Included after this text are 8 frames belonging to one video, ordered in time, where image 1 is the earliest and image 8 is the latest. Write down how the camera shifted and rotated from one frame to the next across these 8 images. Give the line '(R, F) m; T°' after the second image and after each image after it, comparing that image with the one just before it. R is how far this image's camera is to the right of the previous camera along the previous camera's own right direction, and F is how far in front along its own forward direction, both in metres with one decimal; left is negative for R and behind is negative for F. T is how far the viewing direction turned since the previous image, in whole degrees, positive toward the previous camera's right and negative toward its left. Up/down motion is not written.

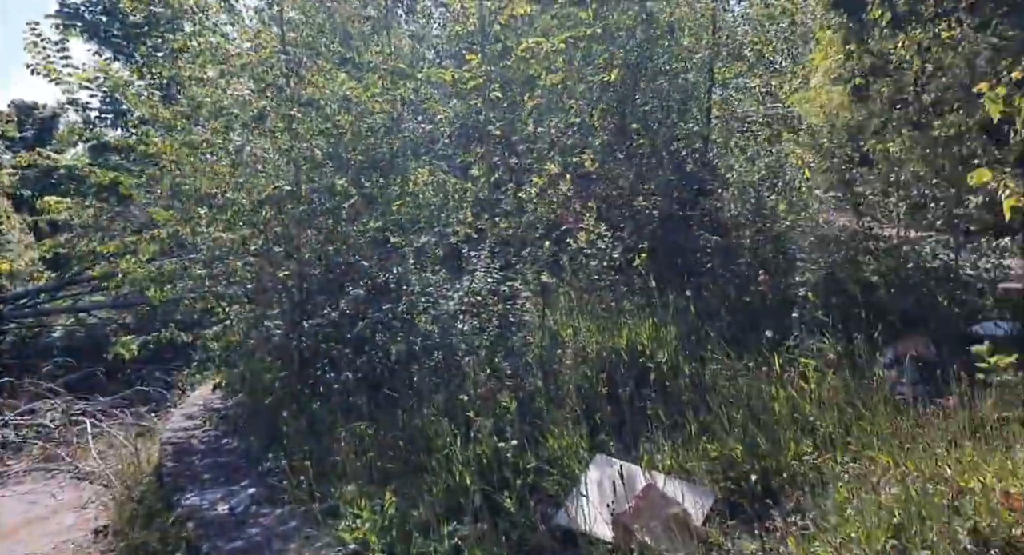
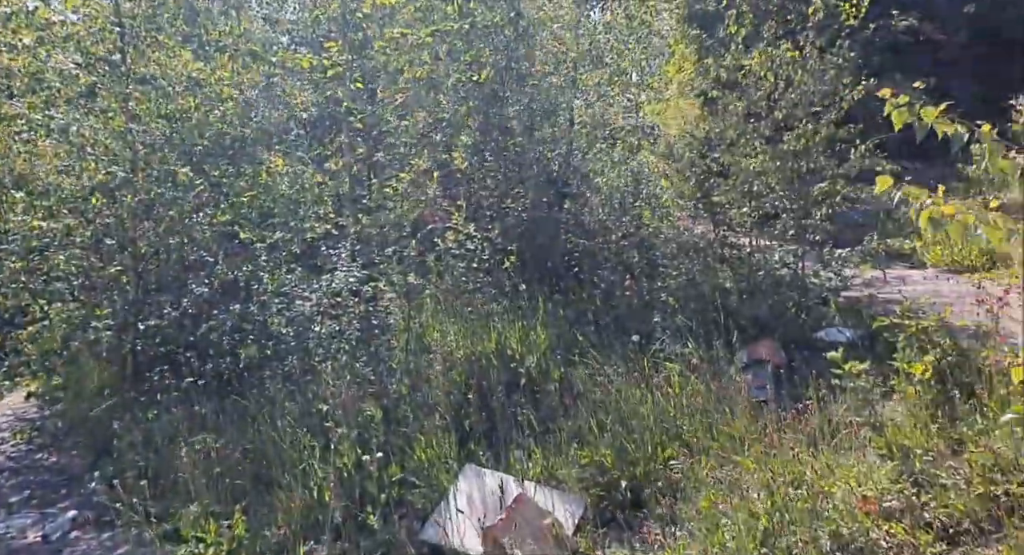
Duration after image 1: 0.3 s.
(-0.1, +0.1) m; +11°
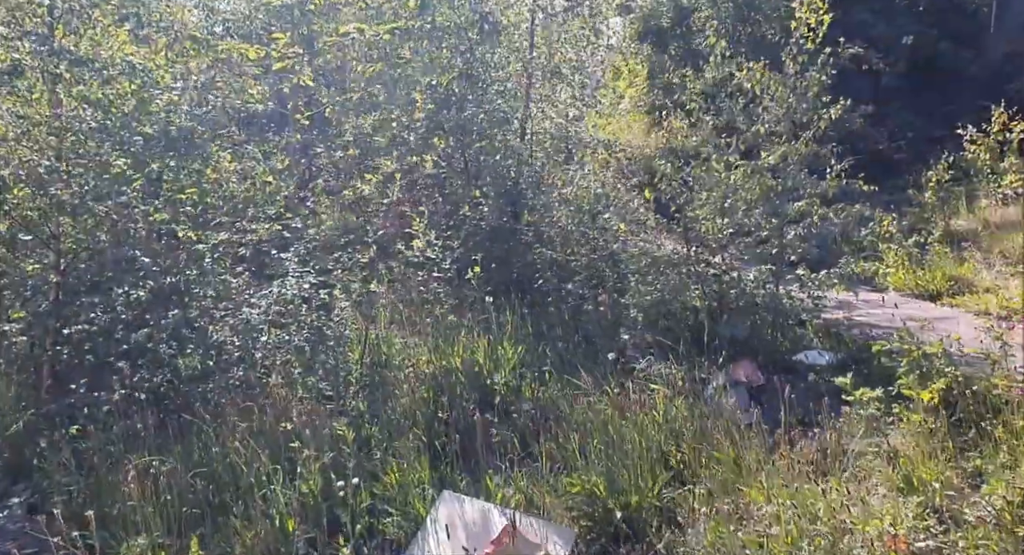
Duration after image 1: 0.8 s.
(-0.2, +0.2) m; +6°
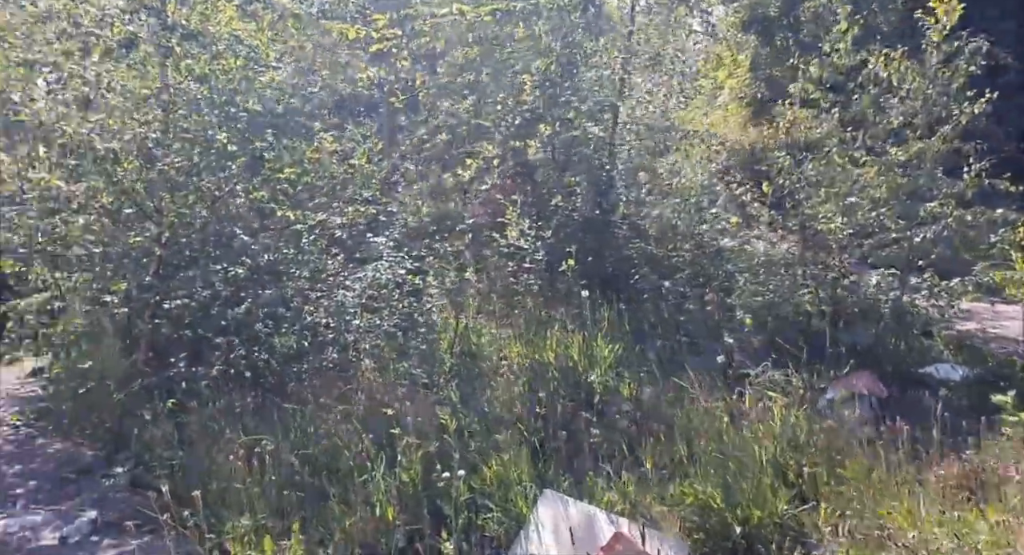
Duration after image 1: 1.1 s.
(-0.2, +0.1) m; -5°
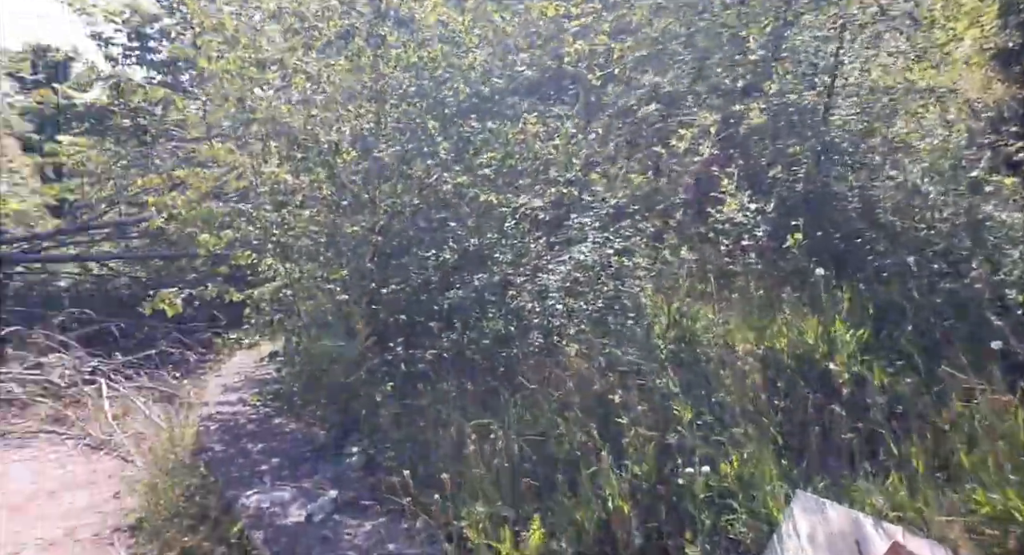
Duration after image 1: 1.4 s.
(-0.2, +0.2) m; -13°
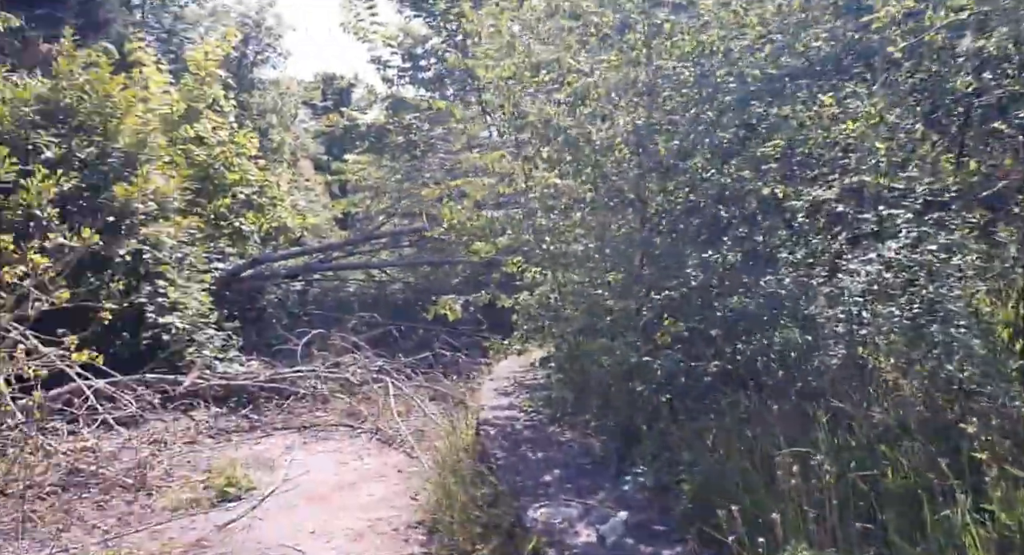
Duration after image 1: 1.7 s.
(-0.2, +0.2) m; -18°
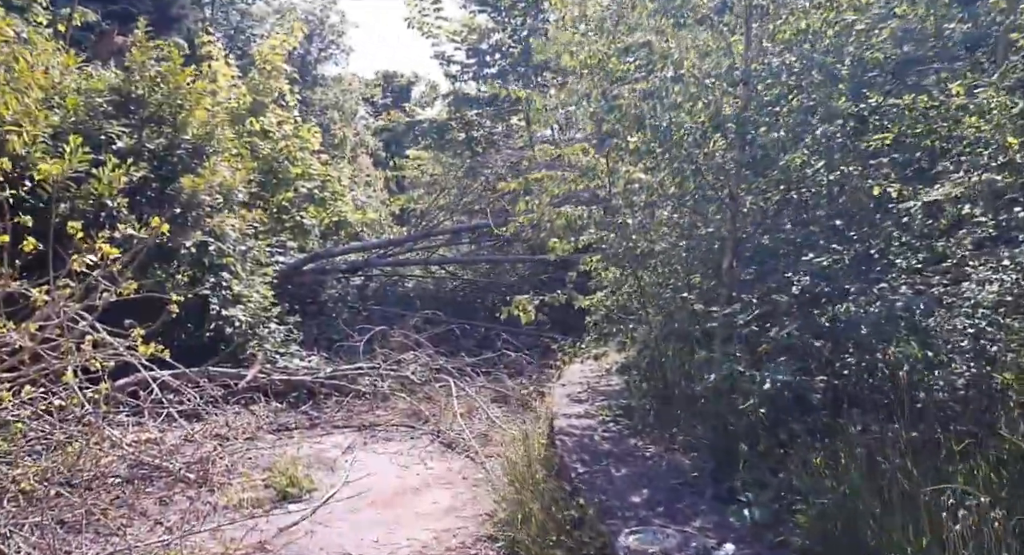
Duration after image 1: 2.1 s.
(-0.1, +0.2) m; -4°
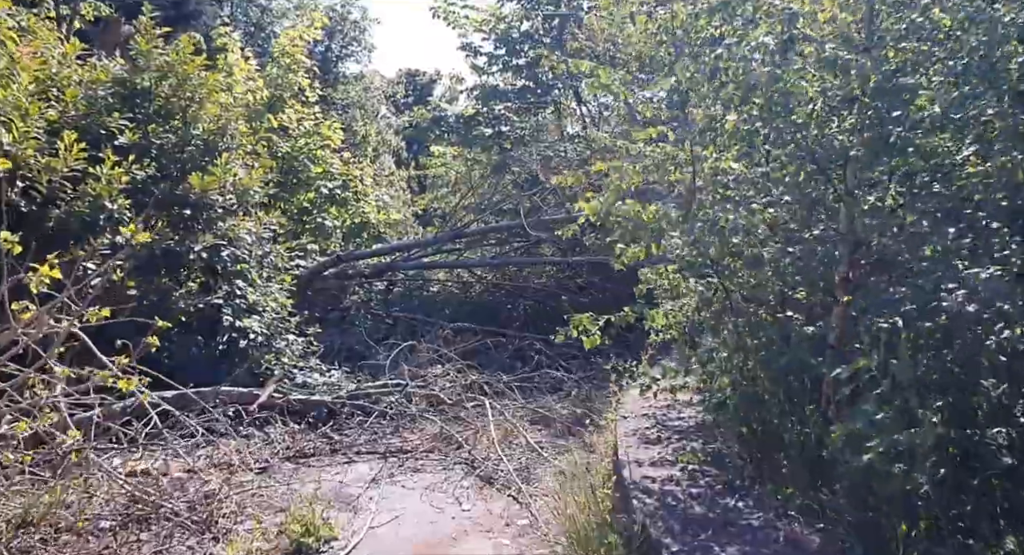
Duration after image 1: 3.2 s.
(-0.2, +0.6) m; -2°
